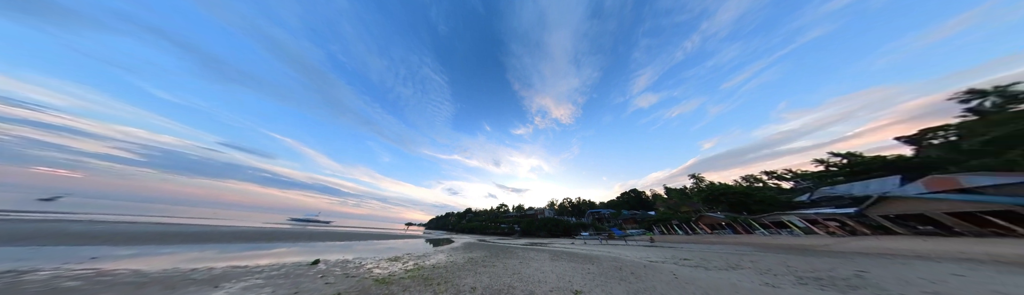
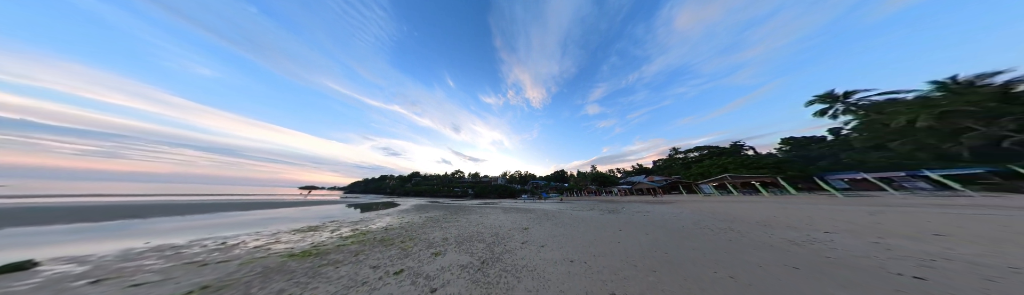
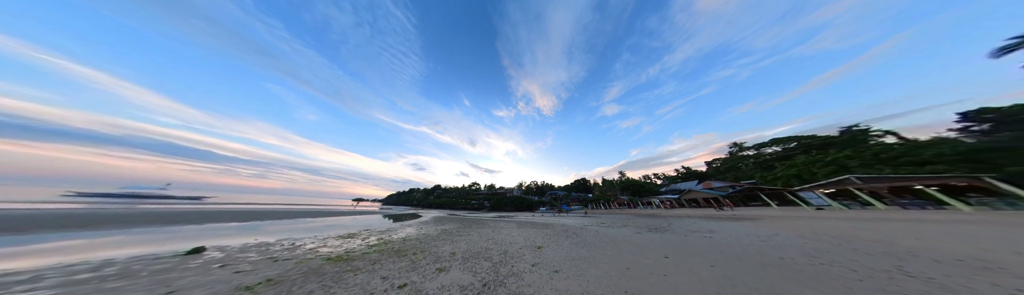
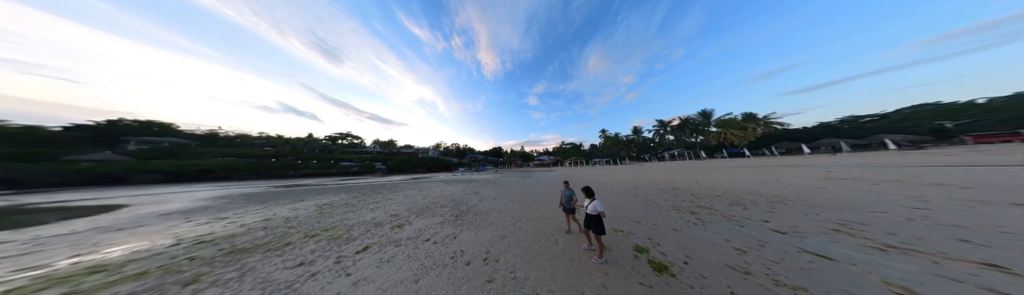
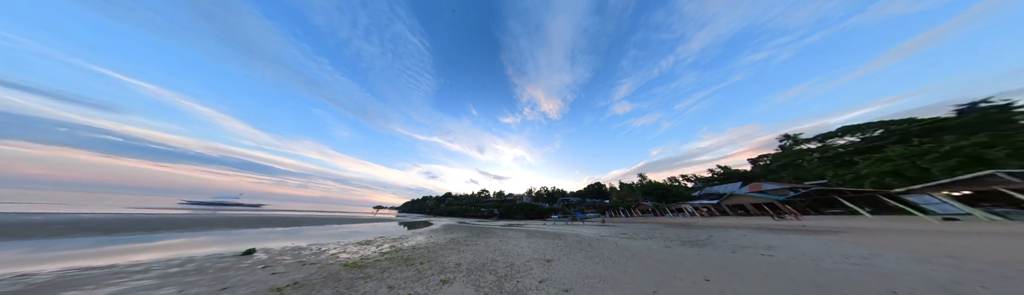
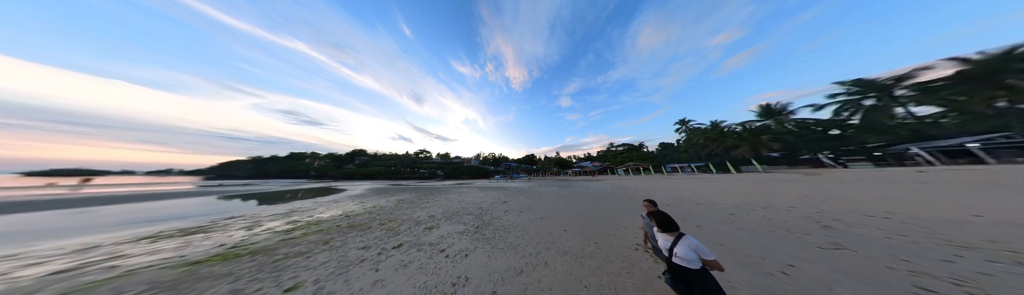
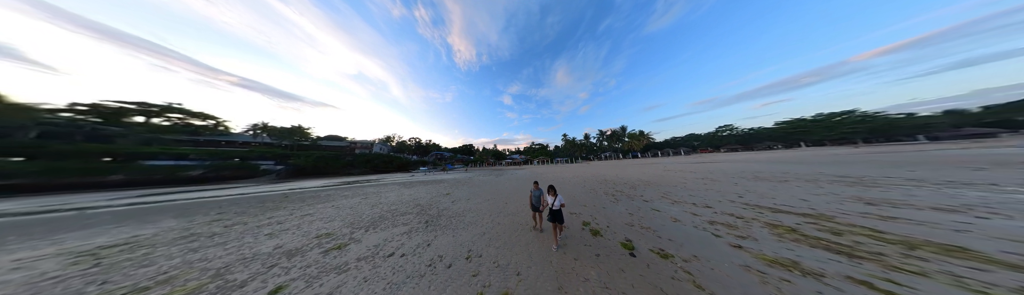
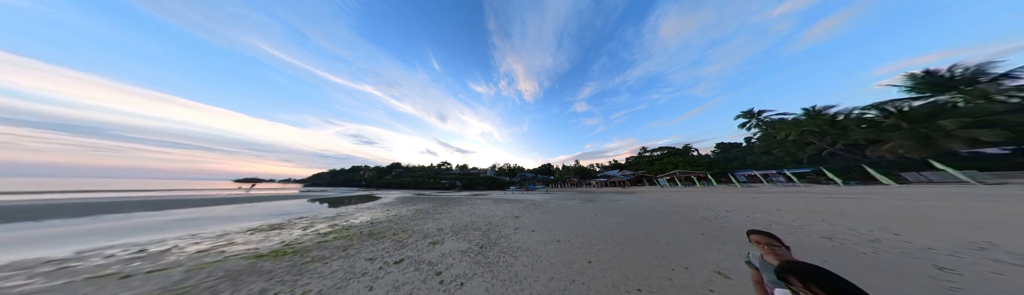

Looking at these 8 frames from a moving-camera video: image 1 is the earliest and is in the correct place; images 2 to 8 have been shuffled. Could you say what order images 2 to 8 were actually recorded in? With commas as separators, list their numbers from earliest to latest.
5, 3, 2, 8, 6, 4, 7
